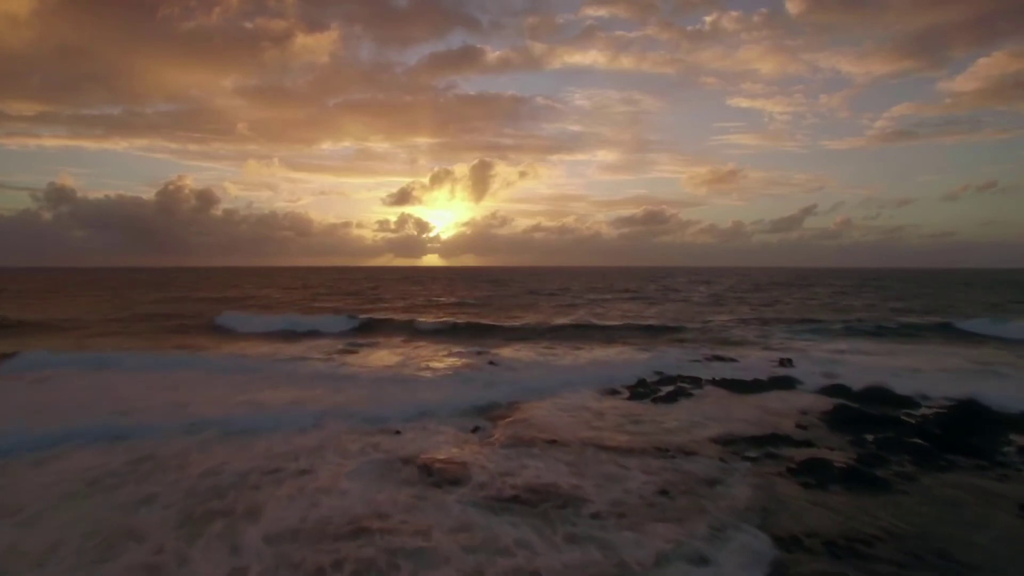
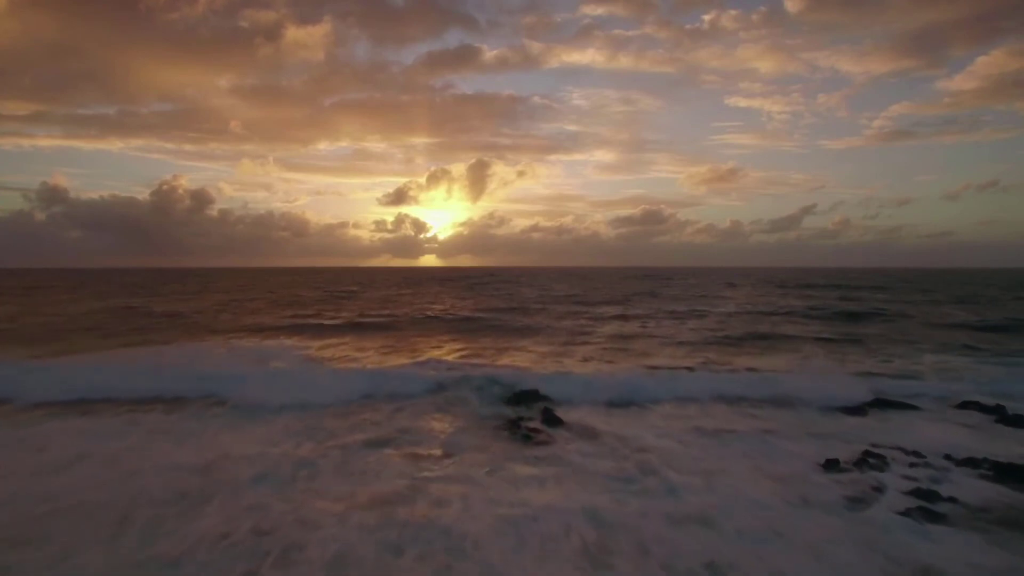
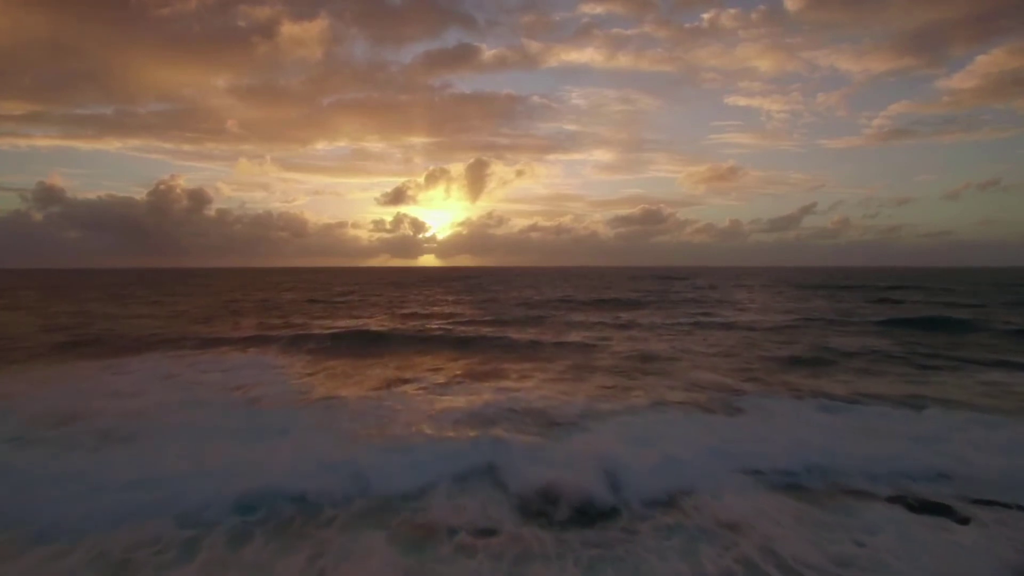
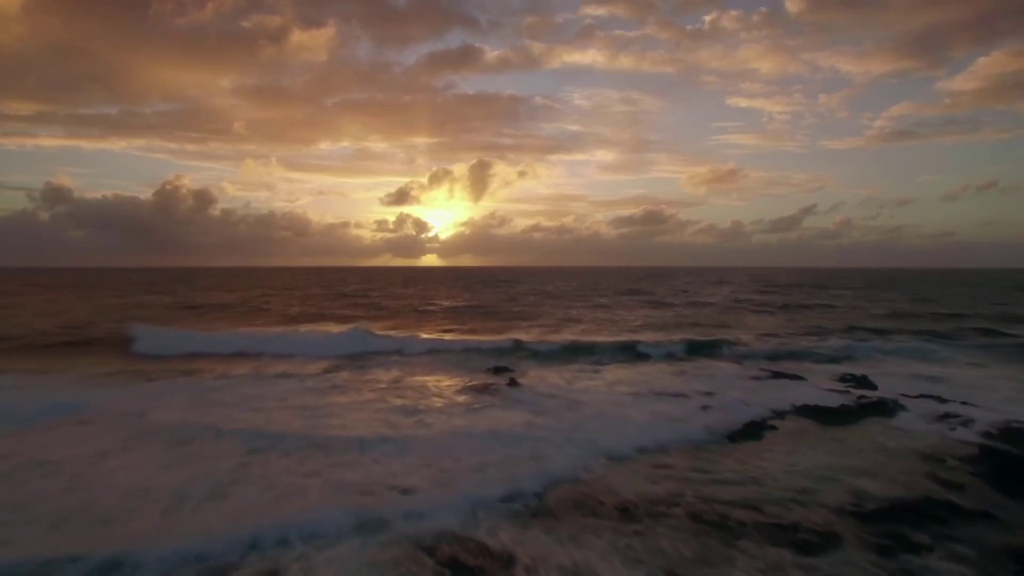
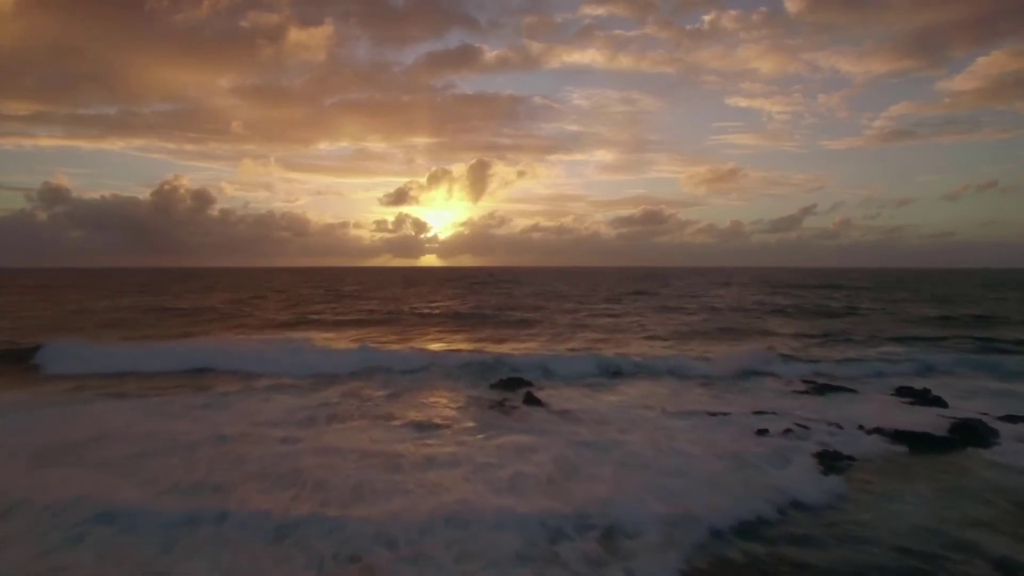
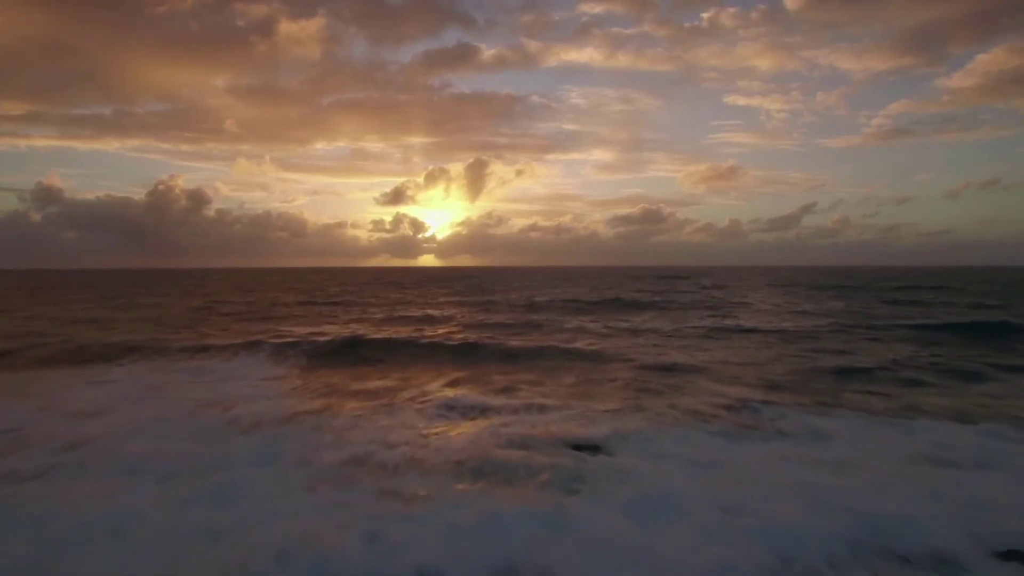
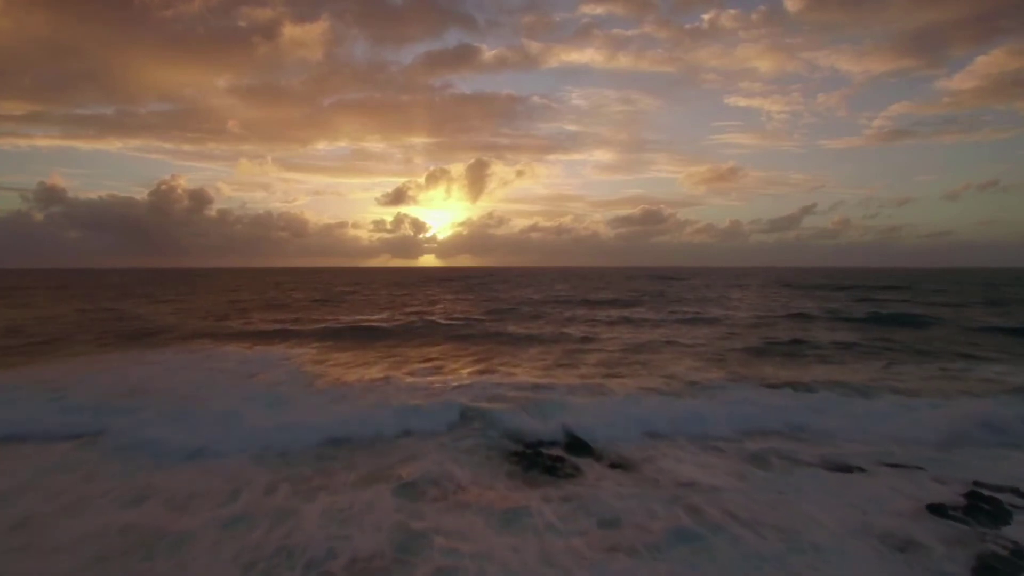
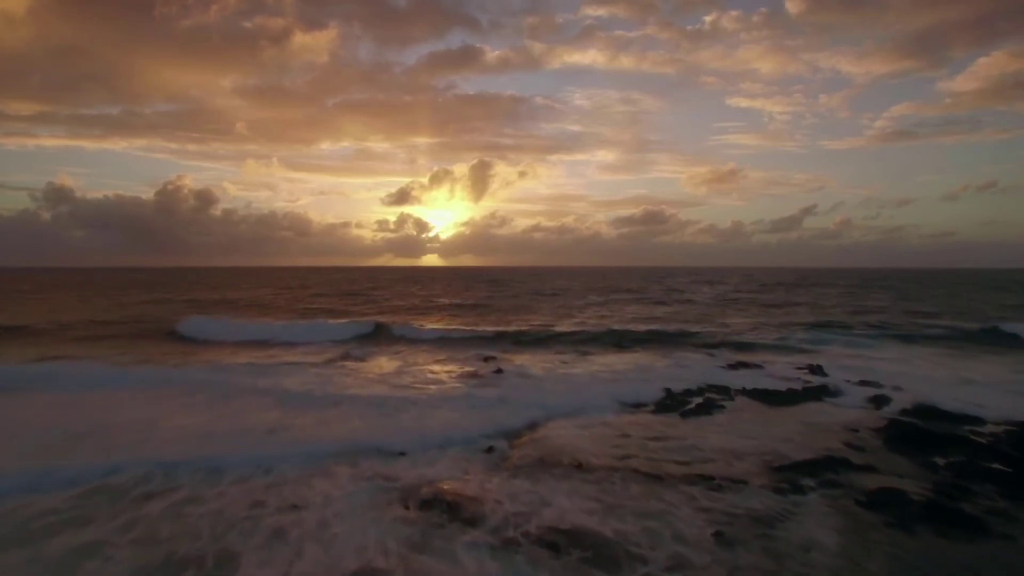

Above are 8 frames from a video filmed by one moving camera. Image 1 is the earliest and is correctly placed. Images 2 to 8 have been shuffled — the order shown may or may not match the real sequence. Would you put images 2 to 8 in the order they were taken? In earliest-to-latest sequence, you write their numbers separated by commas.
8, 4, 5, 2, 7, 3, 6
